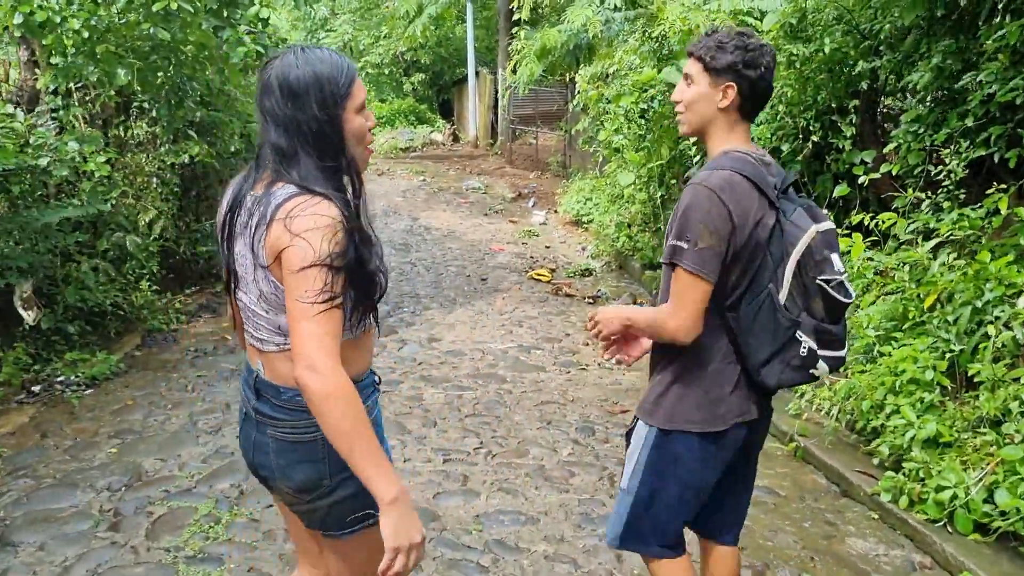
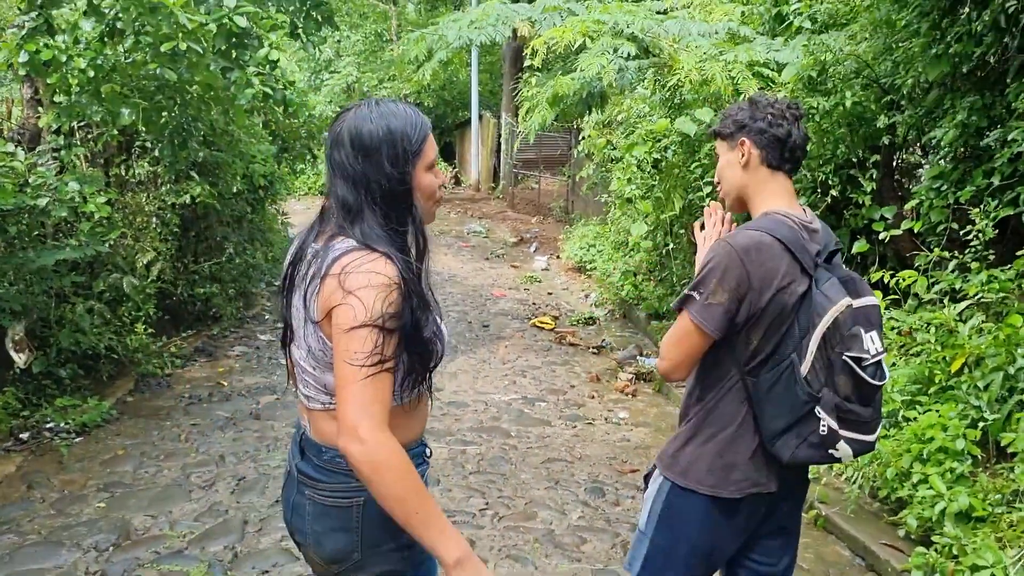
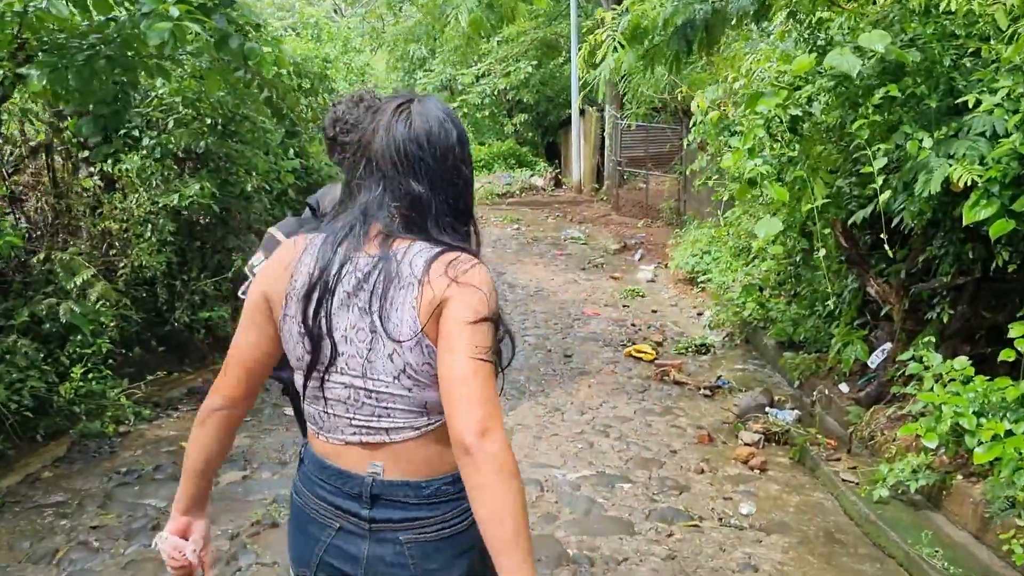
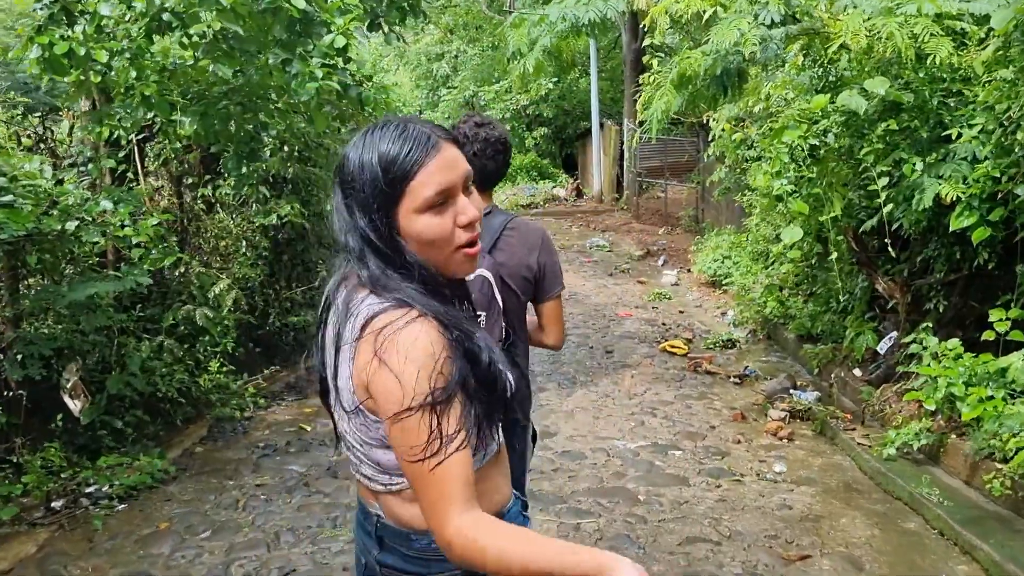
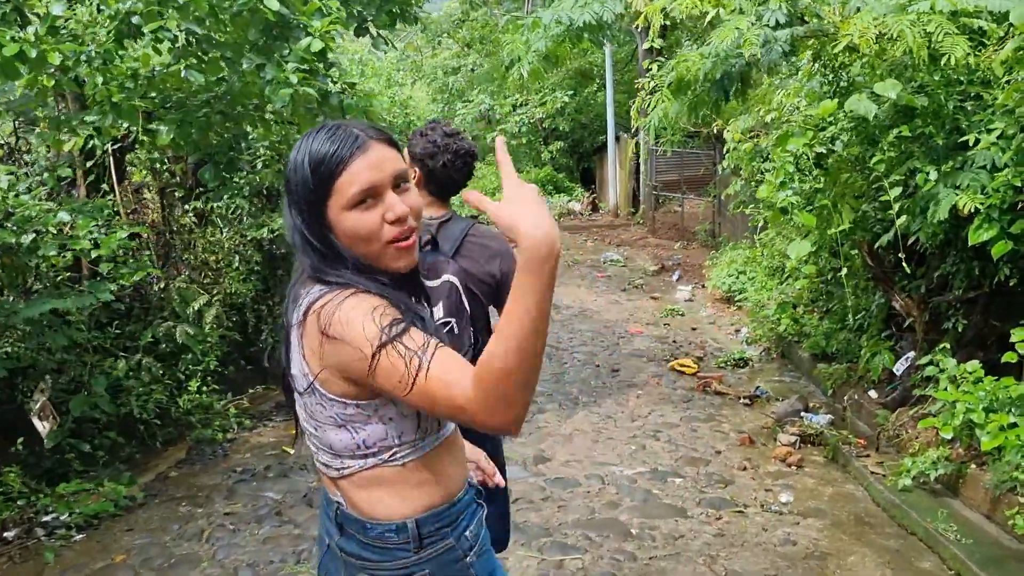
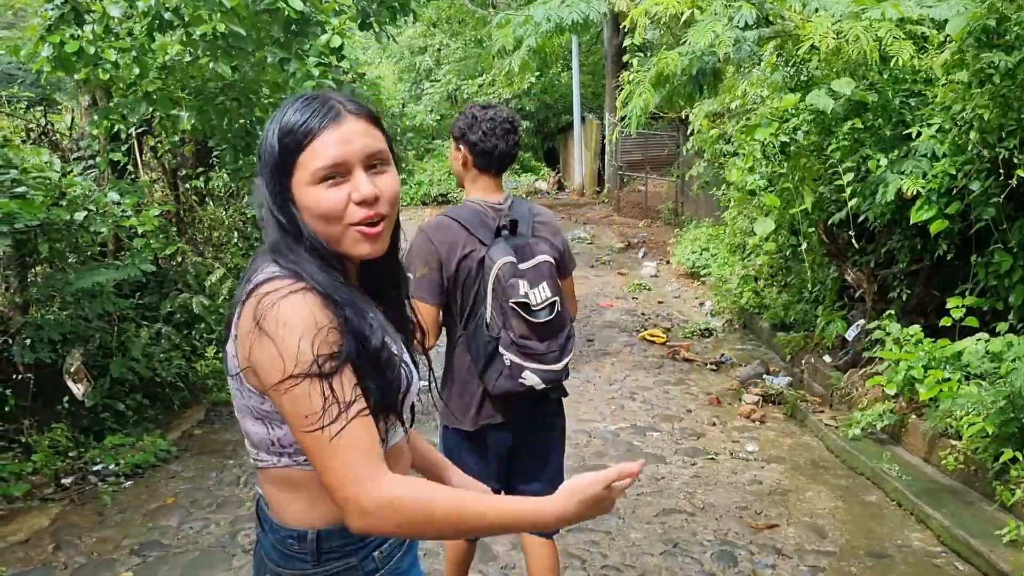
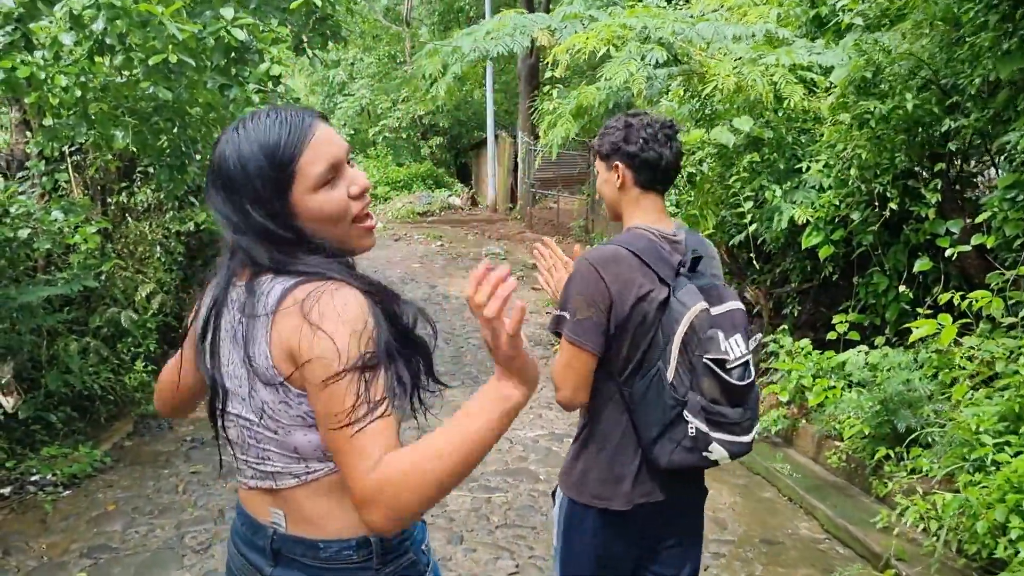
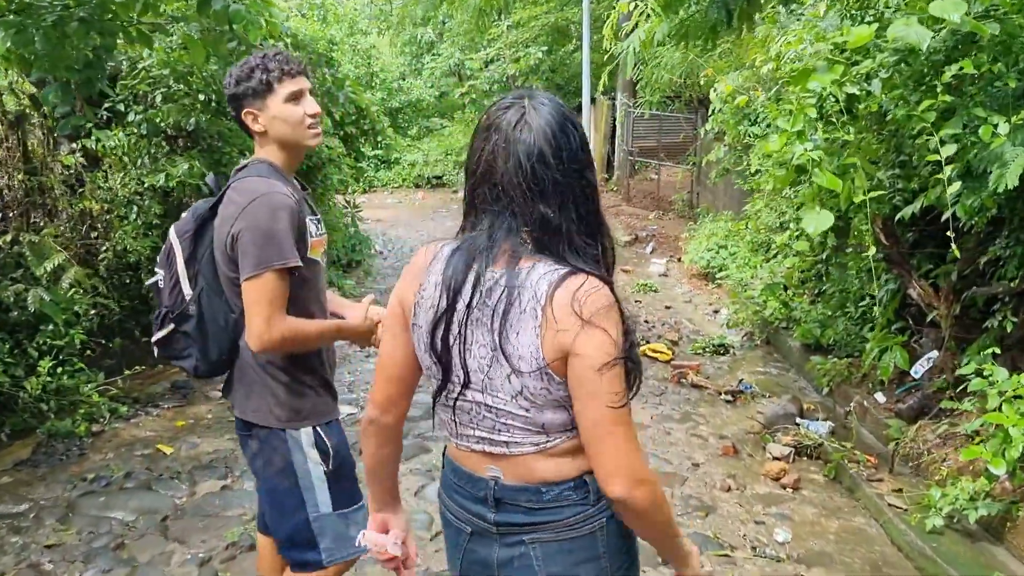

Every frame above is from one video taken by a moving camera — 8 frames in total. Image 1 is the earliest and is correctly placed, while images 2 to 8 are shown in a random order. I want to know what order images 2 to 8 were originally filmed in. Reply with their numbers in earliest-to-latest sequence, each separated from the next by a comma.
2, 7, 6, 4, 5, 3, 8
